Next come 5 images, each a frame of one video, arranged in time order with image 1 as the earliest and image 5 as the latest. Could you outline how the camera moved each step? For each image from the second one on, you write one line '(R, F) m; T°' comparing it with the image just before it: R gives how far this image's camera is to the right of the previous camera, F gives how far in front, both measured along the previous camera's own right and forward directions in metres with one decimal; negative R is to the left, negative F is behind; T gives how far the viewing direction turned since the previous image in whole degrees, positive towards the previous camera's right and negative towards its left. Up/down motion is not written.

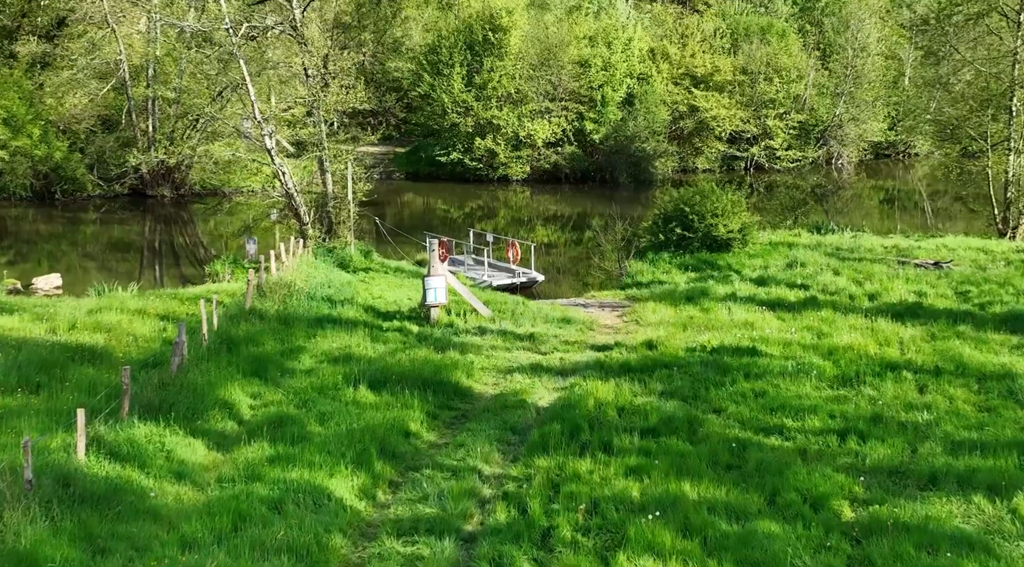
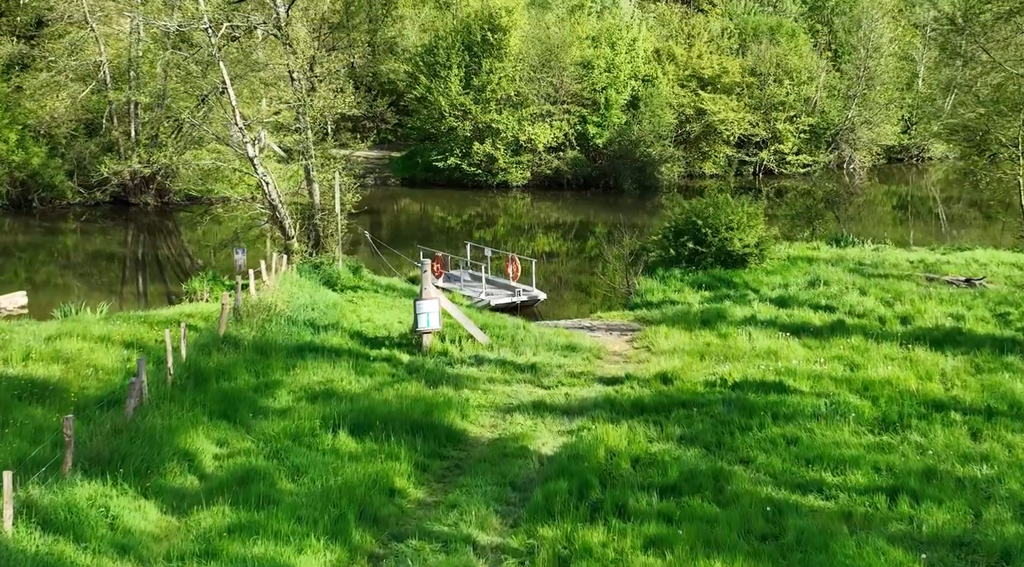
(0.0, +1.8) m; 0°
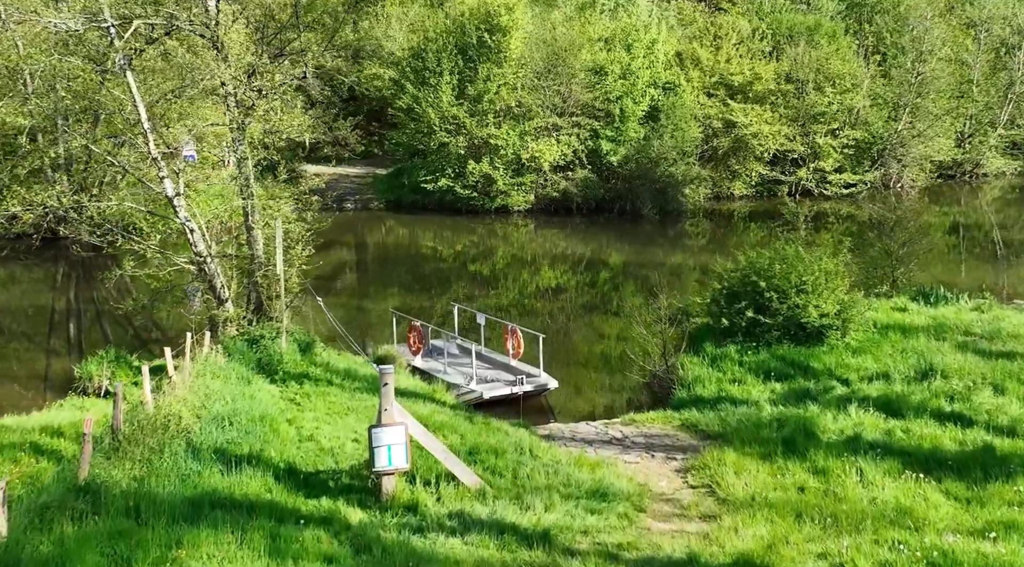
(0.0, +6.0) m; 0°
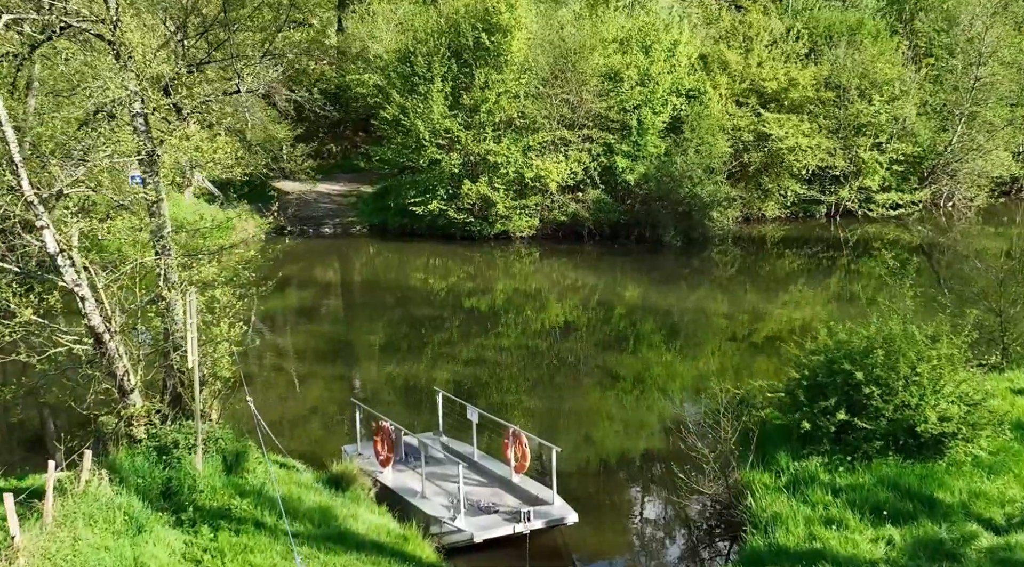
(0.0, +5.0) m; 0°
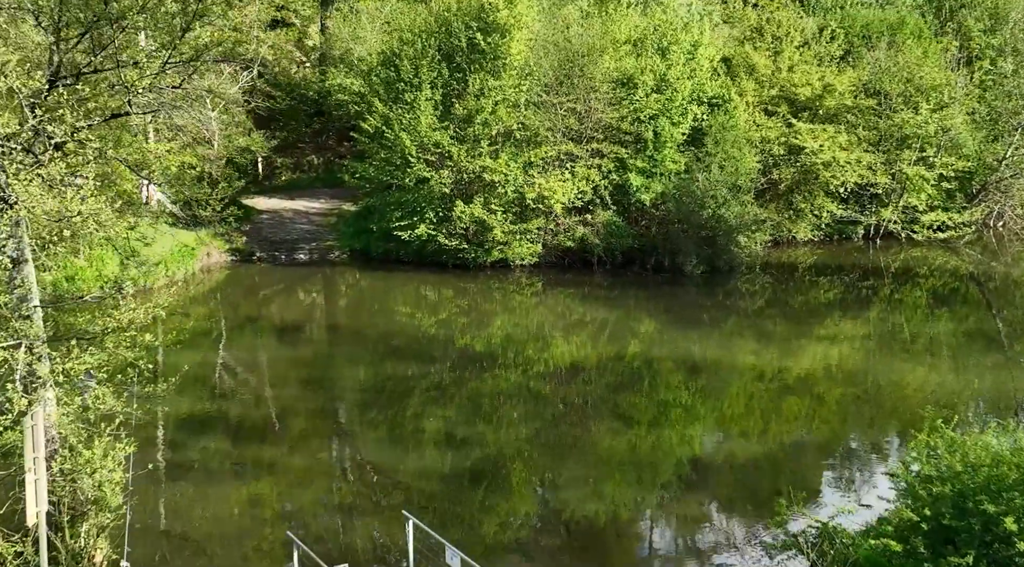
(0.0, +4.1) m; 0°
